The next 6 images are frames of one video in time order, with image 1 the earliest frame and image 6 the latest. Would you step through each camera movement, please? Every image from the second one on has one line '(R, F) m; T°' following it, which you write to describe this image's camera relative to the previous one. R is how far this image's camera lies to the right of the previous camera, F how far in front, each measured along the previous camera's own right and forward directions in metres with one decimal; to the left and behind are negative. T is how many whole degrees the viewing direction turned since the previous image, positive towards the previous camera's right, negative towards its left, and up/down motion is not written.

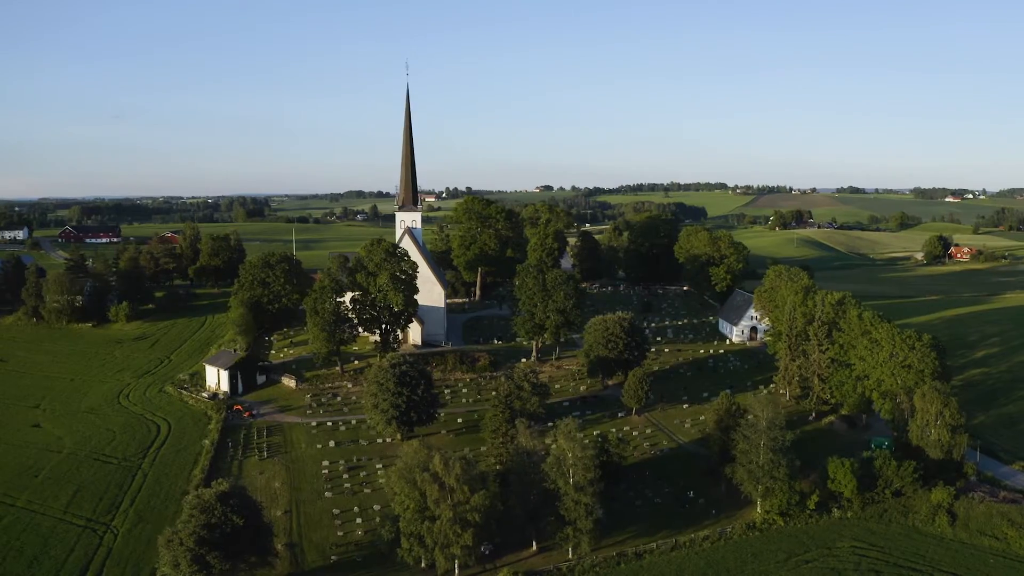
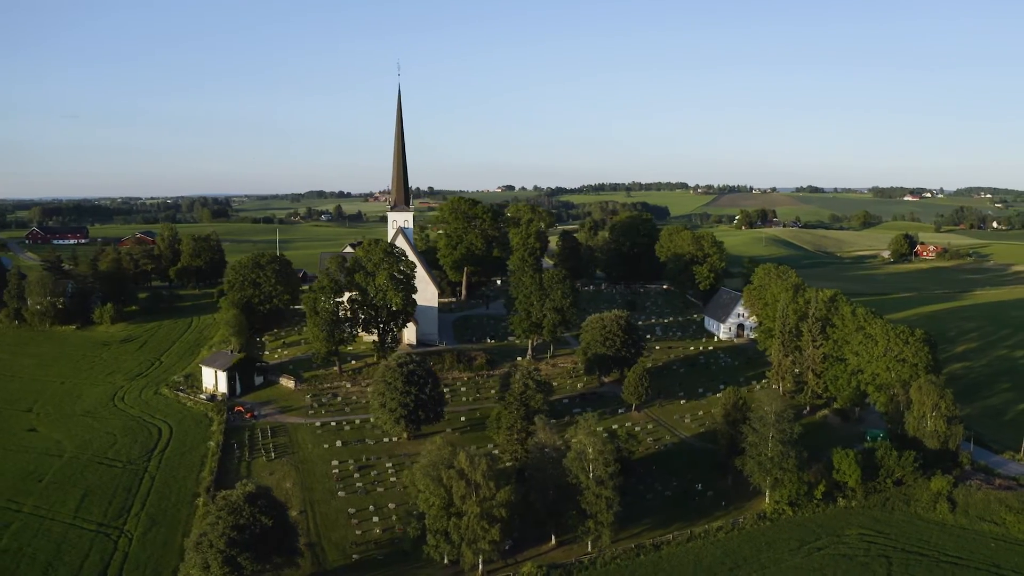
(-2.1, -0.4) m; +2°
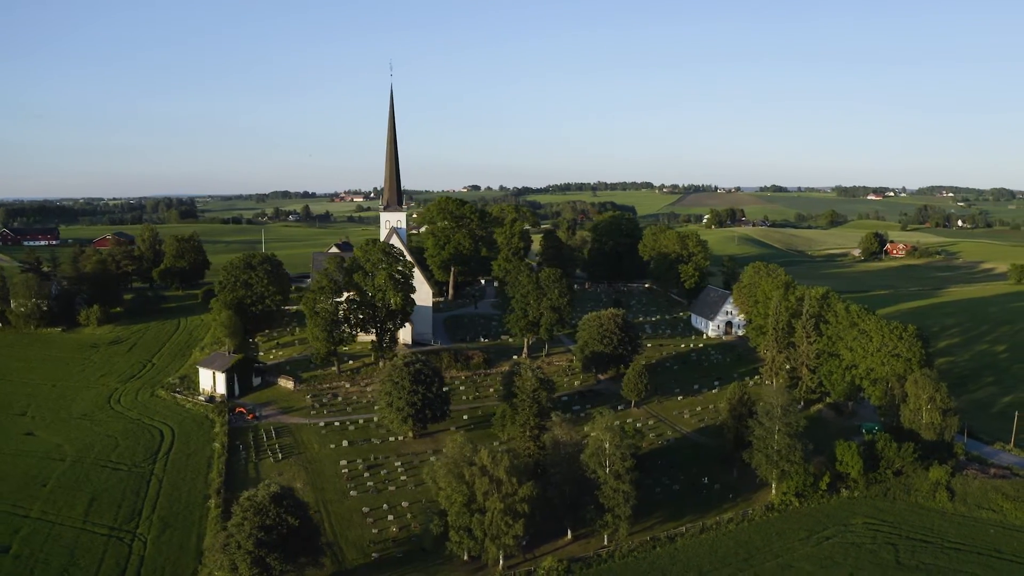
(-1.9, -0.4) m; +2°
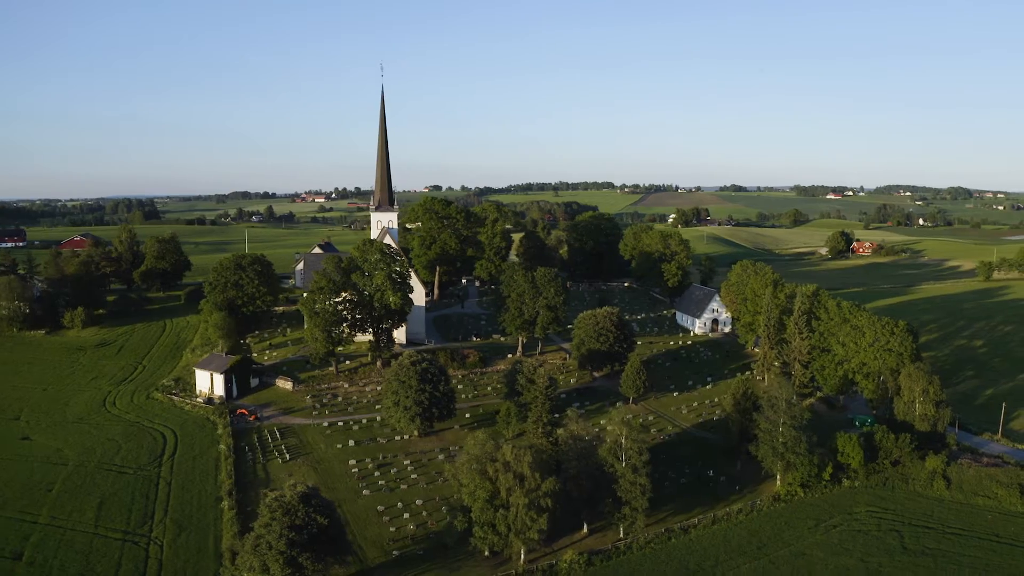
(-2.1, -0.4) m; +2°
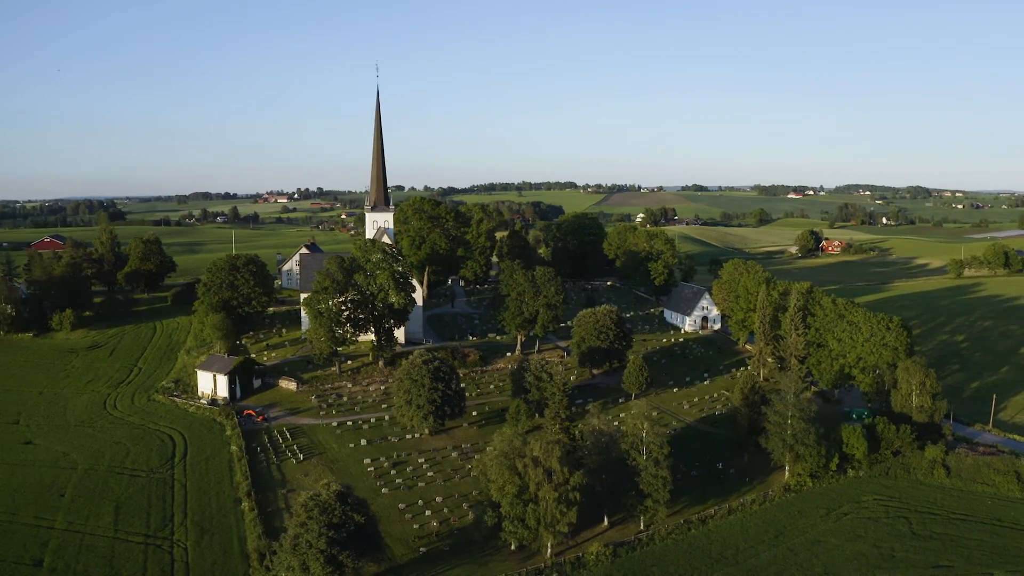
(-2.3, -0.5) m; +2°
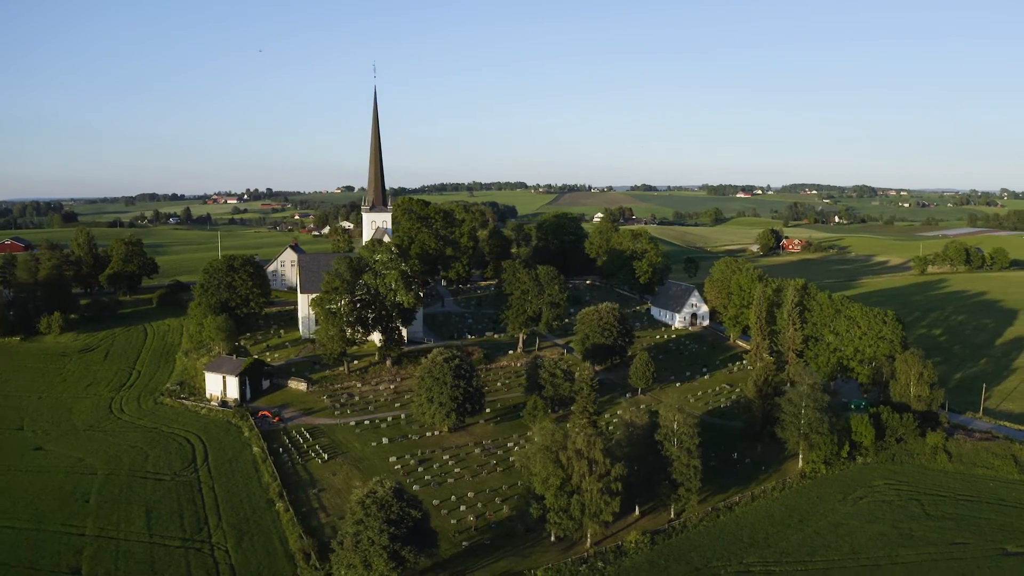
(-3.4, -0.7) m; +3°
